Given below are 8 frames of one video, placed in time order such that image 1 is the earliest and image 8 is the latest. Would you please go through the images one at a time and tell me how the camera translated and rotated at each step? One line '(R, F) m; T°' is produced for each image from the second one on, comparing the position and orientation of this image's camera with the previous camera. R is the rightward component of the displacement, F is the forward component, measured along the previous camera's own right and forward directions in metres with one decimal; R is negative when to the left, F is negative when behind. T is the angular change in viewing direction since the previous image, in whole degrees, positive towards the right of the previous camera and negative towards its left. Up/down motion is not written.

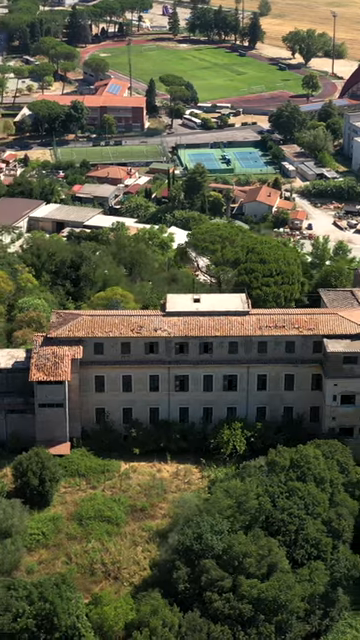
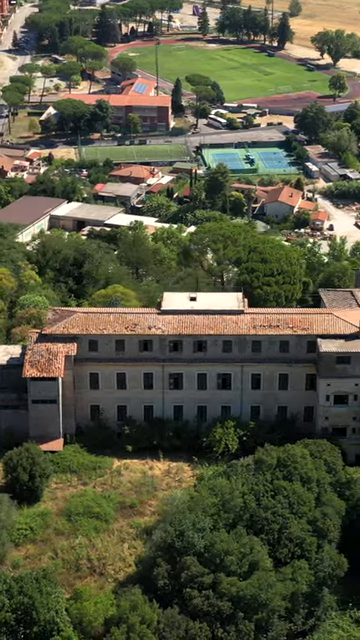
(+1.1, -0.1) m; -2°
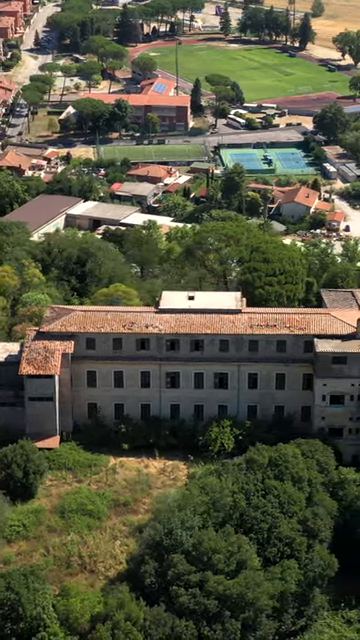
(+0.7, -0.1) m; -1°
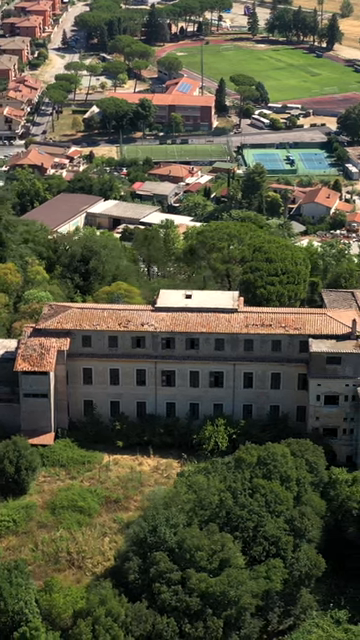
(+1.0, -0.1) m; -1°
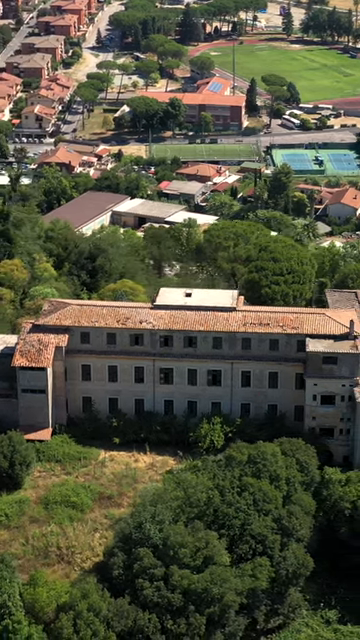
(+1.1, -0.1) m; -2°
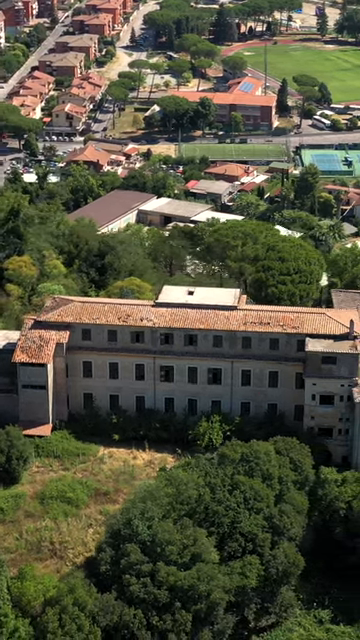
(+1.0, -0.1) m; -2°
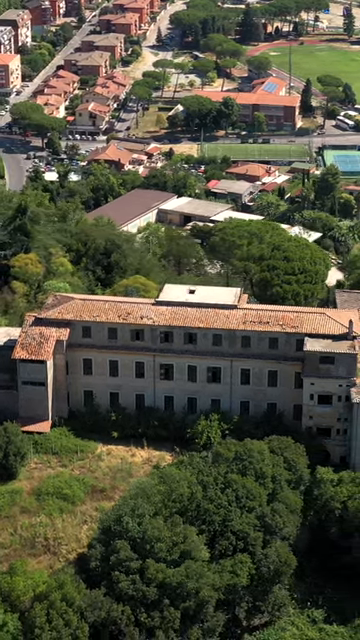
(+0.8, -0.1) m; -1°
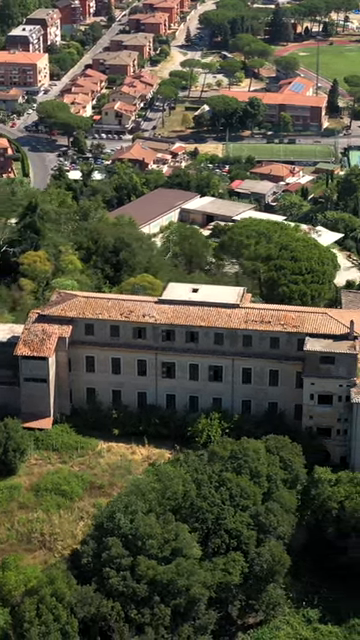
(+0.8, -0.1) m; -1°
